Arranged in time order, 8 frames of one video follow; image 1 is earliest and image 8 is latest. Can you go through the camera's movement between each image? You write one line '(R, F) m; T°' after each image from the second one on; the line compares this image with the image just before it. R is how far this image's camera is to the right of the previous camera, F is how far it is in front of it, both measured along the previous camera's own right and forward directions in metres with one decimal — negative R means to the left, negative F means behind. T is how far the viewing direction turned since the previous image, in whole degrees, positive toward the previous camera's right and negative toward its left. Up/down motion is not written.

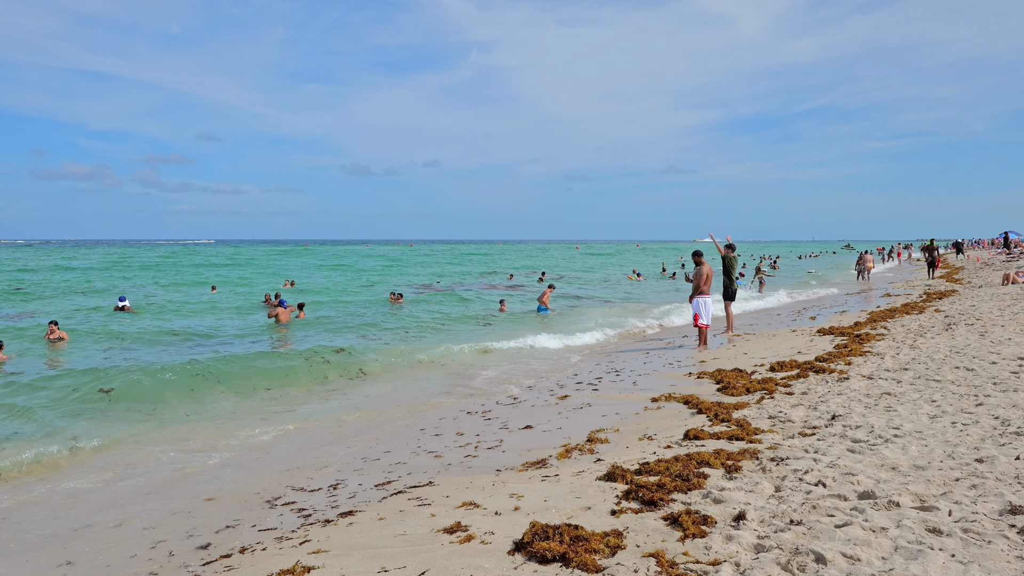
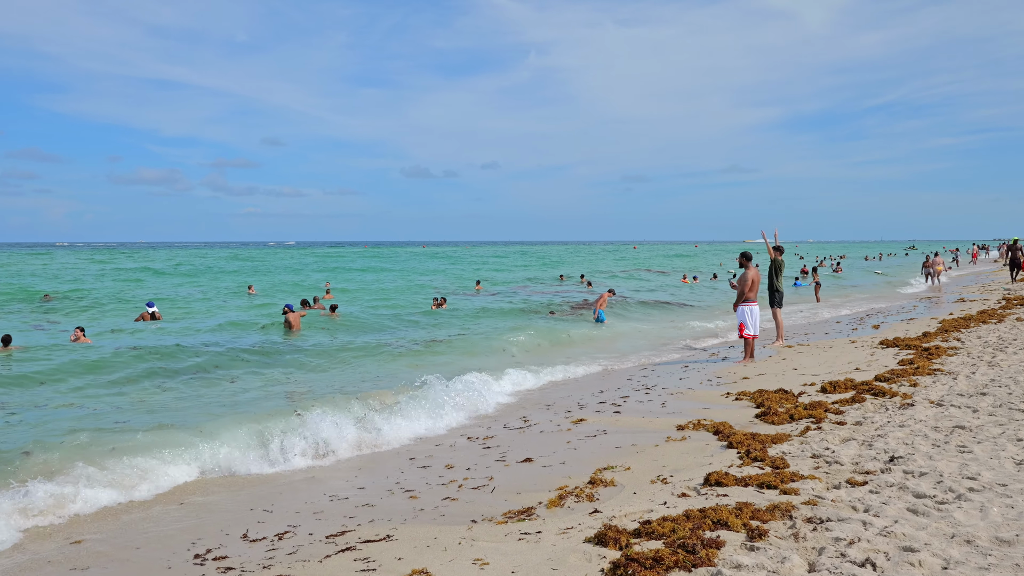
(+0.4, +1.0) m; -4°
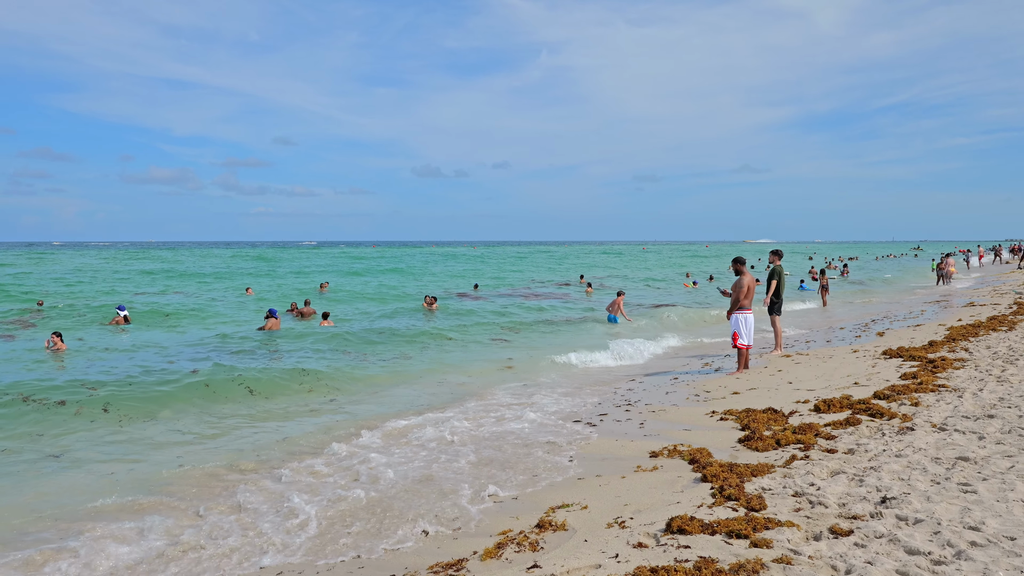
(+0.4, +0.6) m; -1°
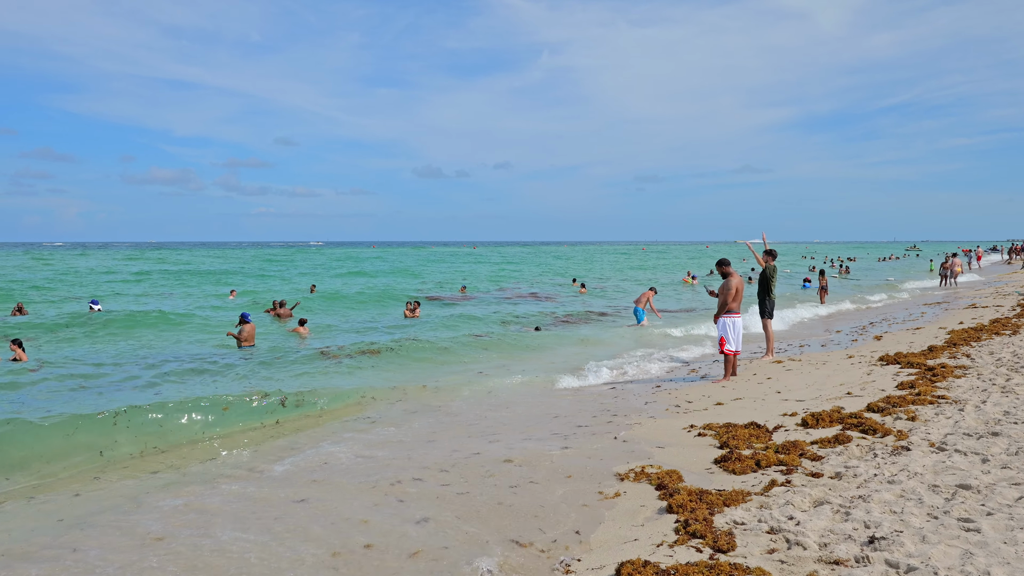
(+0.3, +0.6) m; 0°
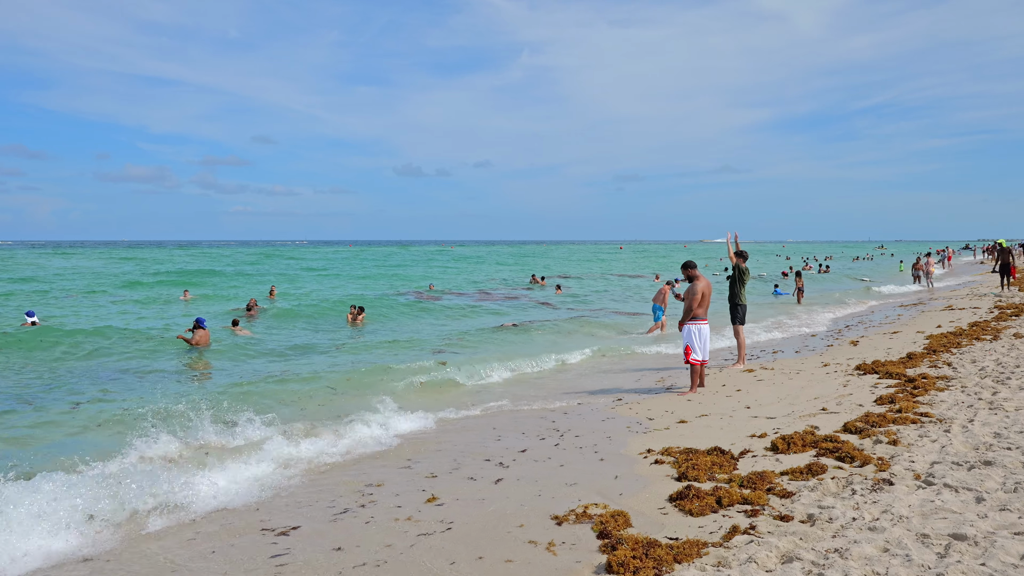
(+0.3, +0.8) m; +1°
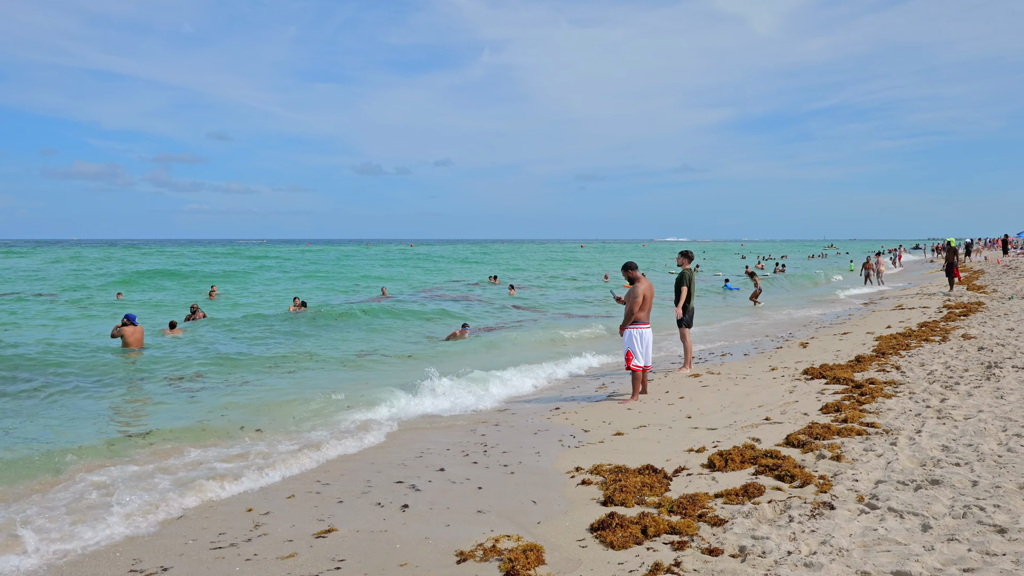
(+0.3, +0.5) m; +3°
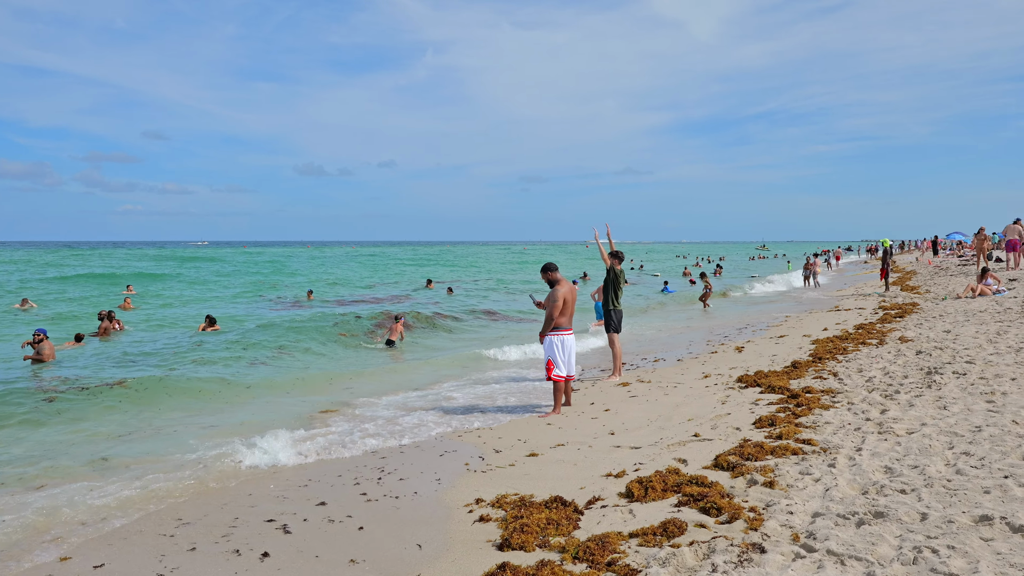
(+0.3, +0.8) m; +4°
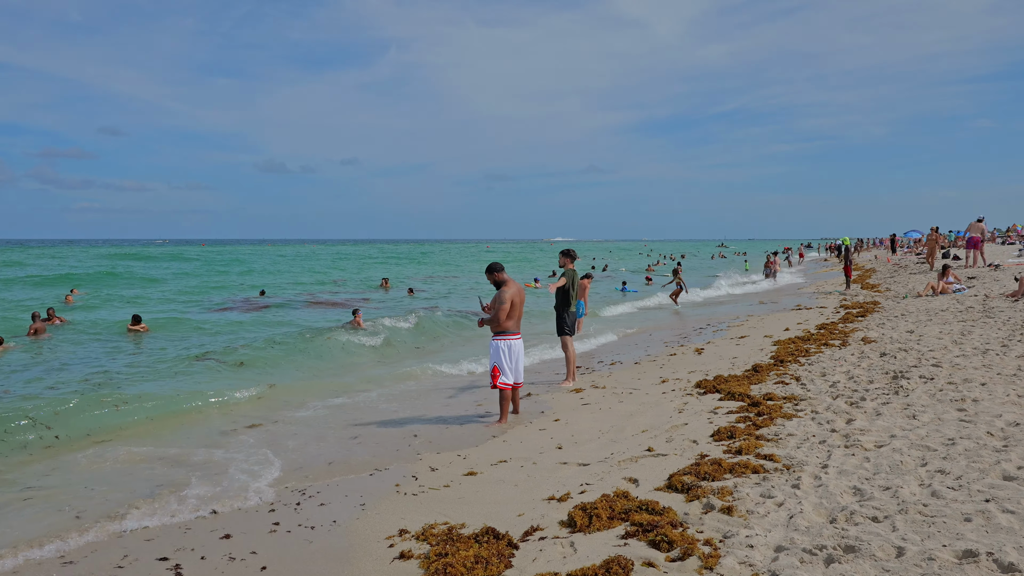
(+0.2, +0.6) m; +2°
